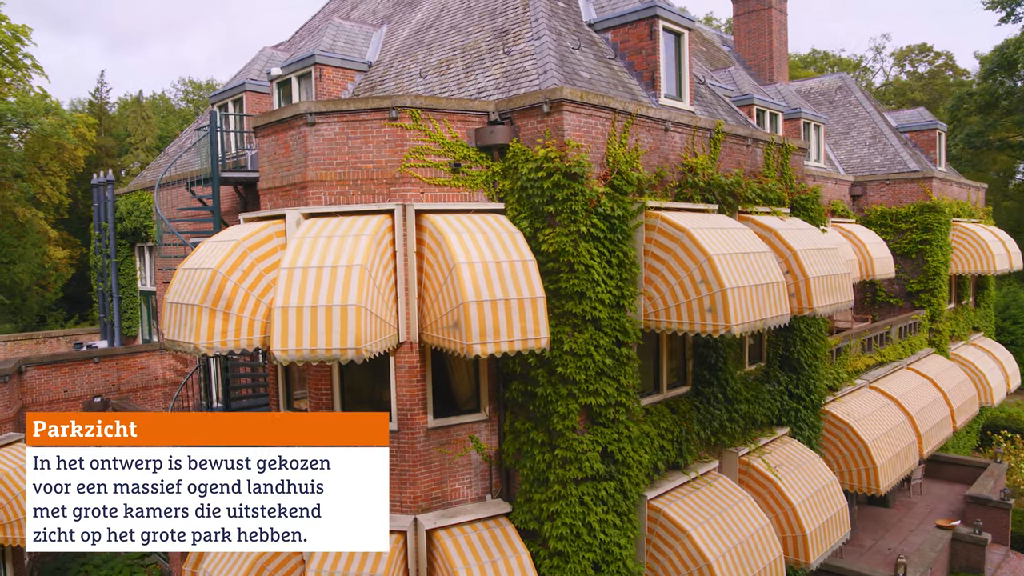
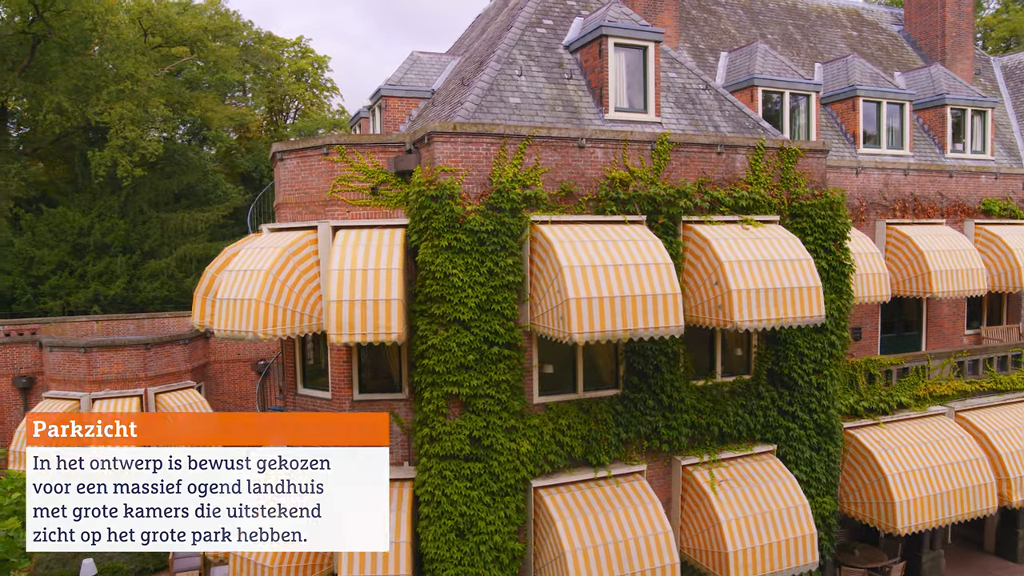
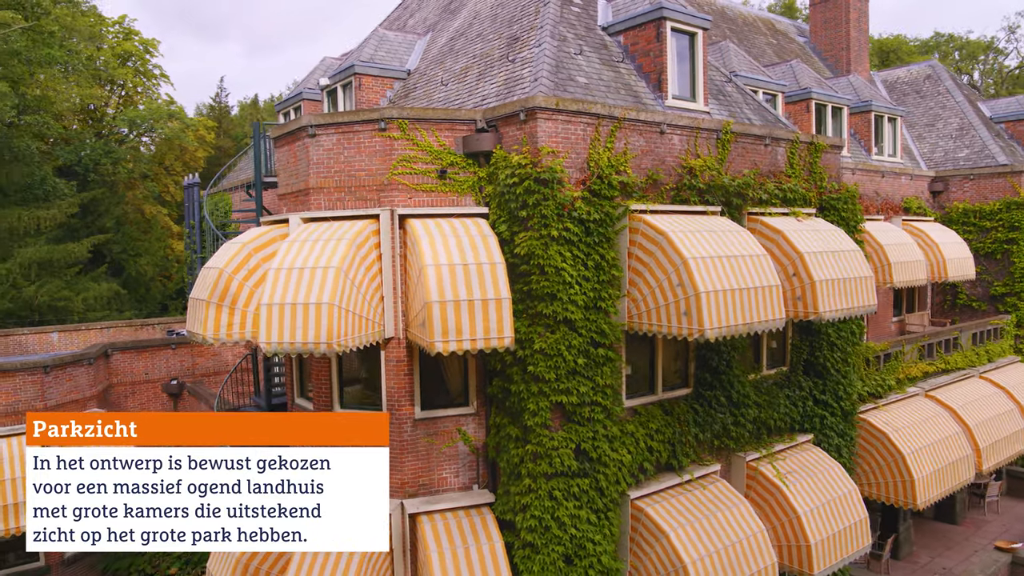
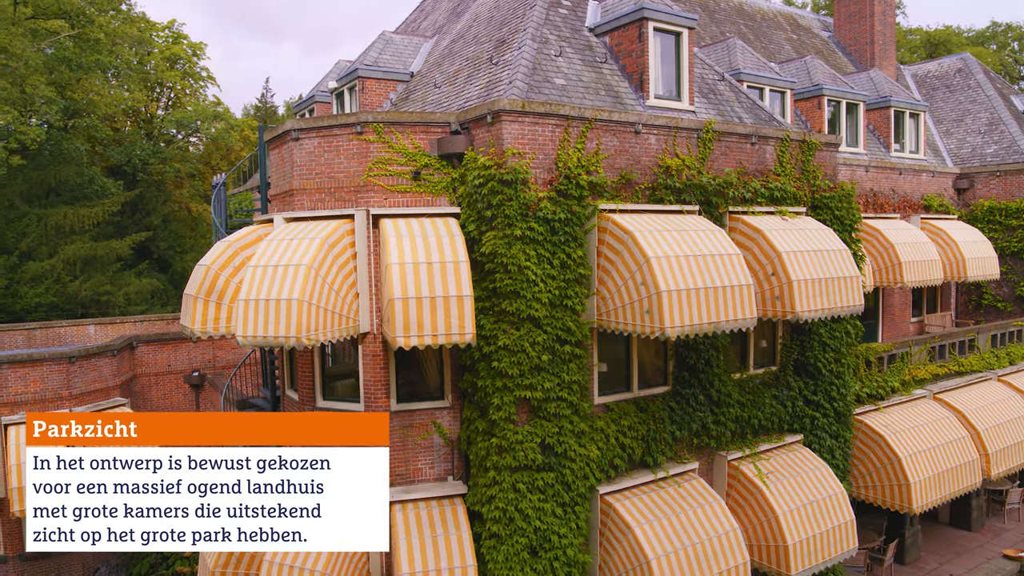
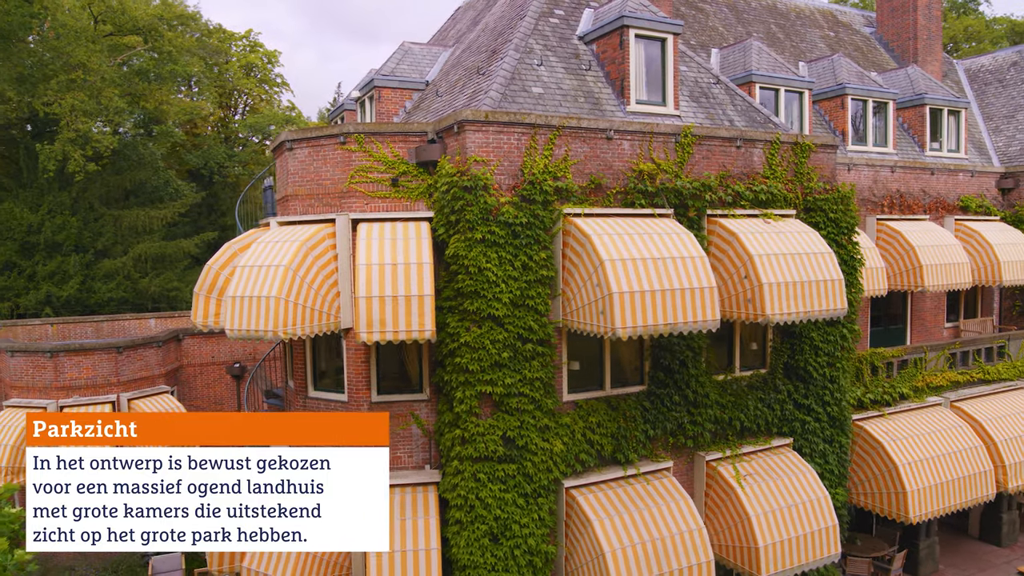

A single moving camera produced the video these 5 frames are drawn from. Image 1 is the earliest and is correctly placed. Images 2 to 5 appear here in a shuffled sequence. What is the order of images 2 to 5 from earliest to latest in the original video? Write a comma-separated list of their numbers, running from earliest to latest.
3, 4, 5, 2
